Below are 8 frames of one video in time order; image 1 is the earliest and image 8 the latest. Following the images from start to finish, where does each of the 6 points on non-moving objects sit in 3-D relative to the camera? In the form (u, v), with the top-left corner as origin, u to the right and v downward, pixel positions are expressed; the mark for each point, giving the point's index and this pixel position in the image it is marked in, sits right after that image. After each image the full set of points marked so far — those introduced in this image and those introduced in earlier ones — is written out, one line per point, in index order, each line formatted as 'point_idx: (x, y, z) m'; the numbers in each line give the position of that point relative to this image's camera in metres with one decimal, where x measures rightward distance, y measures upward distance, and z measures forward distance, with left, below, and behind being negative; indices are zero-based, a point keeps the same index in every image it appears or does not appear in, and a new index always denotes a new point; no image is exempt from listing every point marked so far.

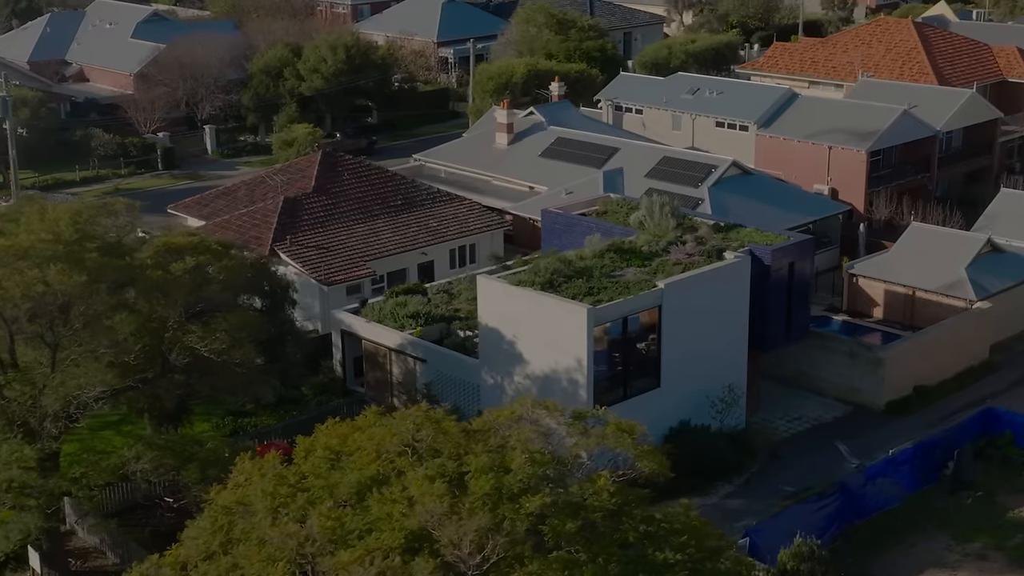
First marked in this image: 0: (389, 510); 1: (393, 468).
0: (-1.4, -2.6, +14.2) m
1: (-1.5, -2.3, +15.4) m
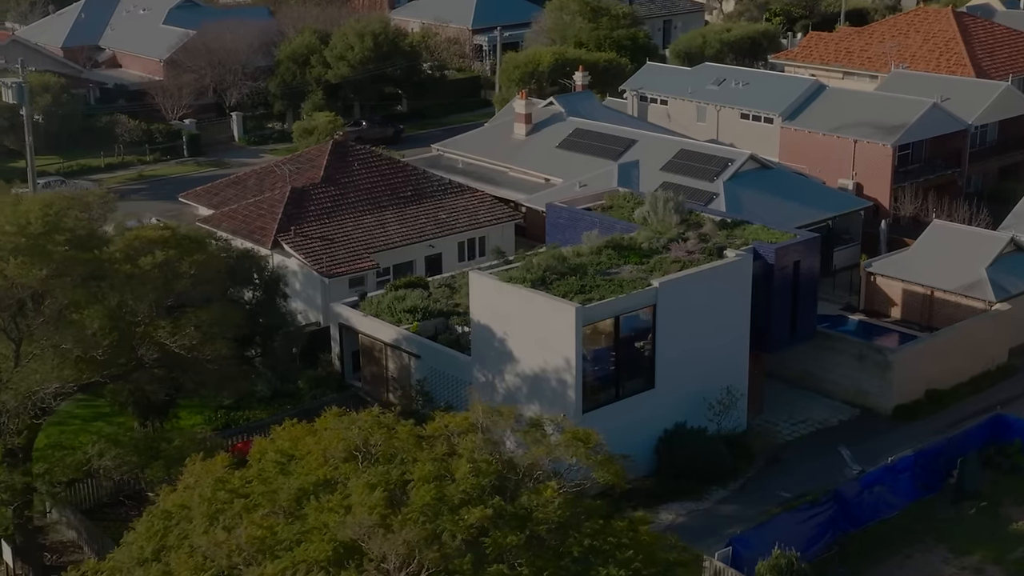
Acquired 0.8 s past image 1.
0: (-2.1, -2.6, +13.8) m
1: (-2.2, -2.3, +14.9) m
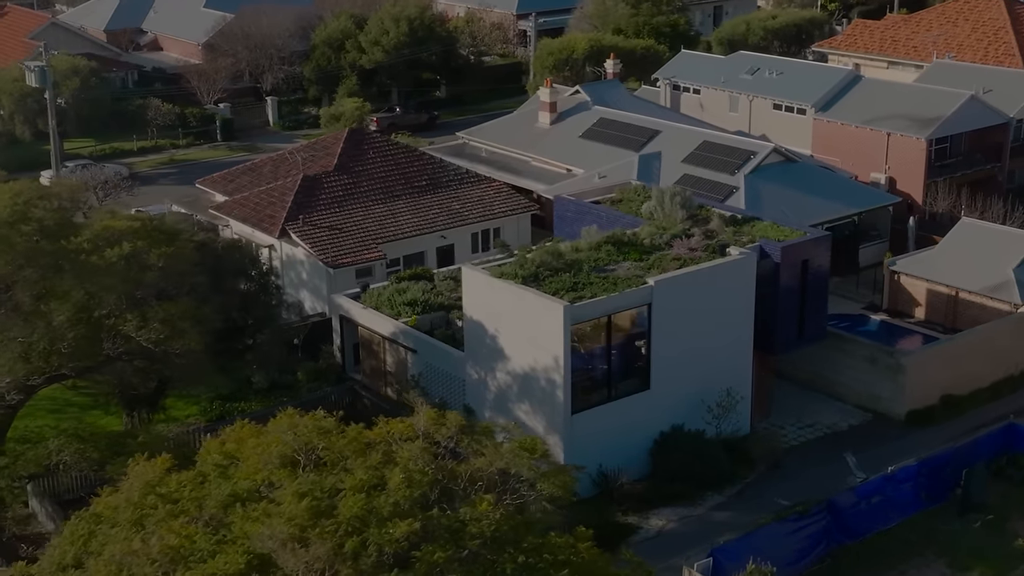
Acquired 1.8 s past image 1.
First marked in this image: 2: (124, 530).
0: (-2.9, -2.6, +13.3) m
1: (-2.9, -2.3, +14.4) m
2: (-4.4, -2.7, +13.8) m
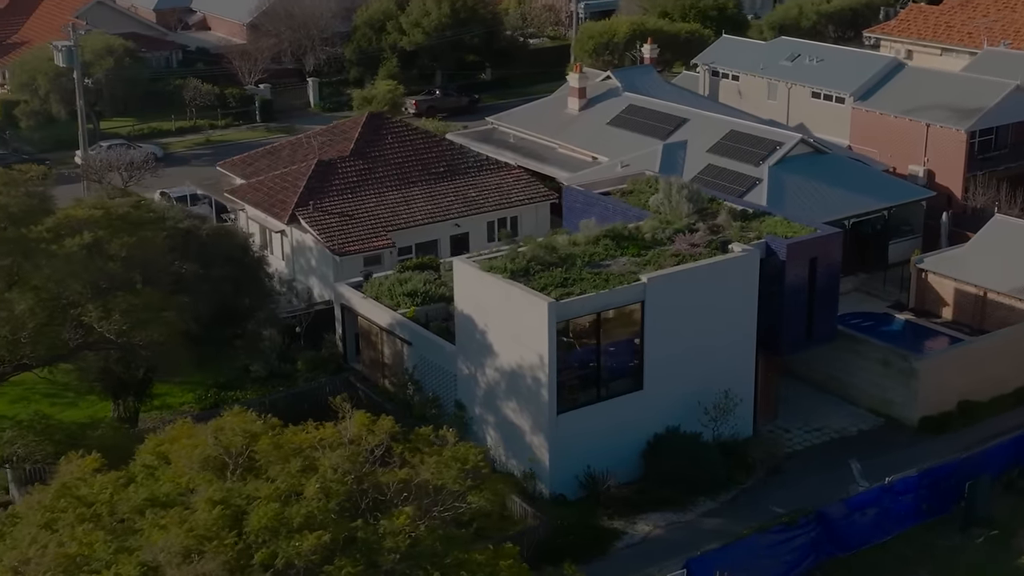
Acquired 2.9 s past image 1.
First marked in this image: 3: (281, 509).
0: (-3.9, -2.6, +12.8) m
1: (-3.8, -2.3, +14.0) m
2: (-5.3, -2.7, +13.4) m
3: (-2.5, -2.4, +13.0) m
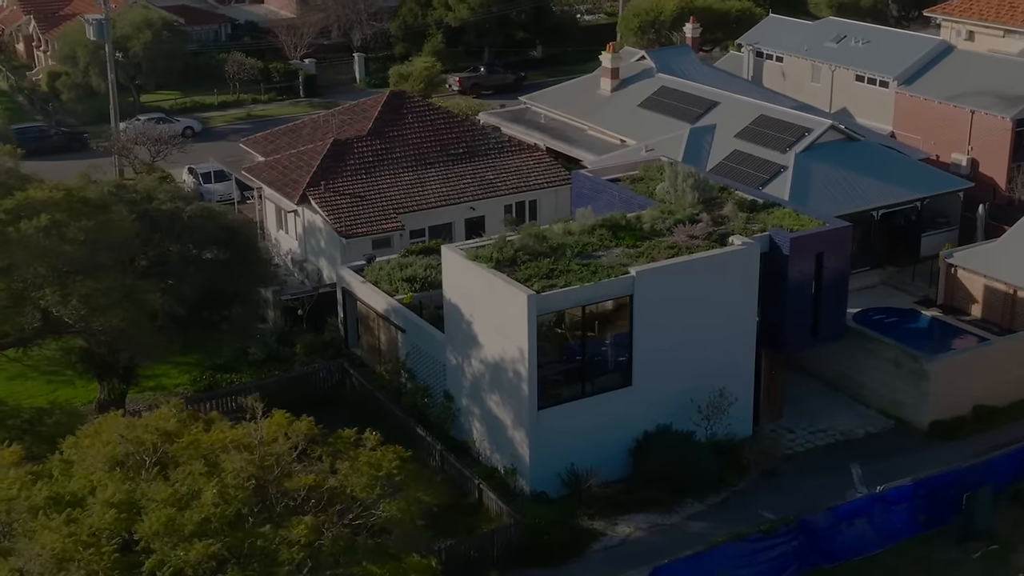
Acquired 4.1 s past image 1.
0: (-4.9, -2.6, +12.5) m
1: (-4.7, -2.2, +13.6) m
2: (-6.3, -2.6, +13.1) m
3: (-3.5, -2.3, +12.6) m
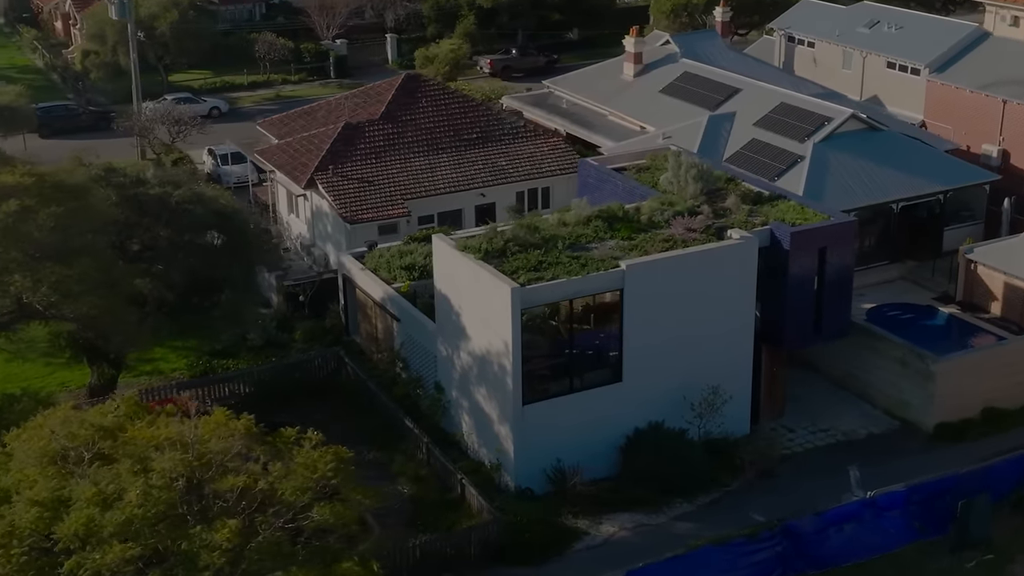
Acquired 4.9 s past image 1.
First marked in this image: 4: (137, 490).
0: (-5.6, -2.5, +12.3) m
1: (-5.4, -2.1, +13.4) m
2: (-7.0, -2.5, +13.0) m
3: (-4.2, -2.3, +12.3) m
4: (-3.9, -2.1, +12.8) m
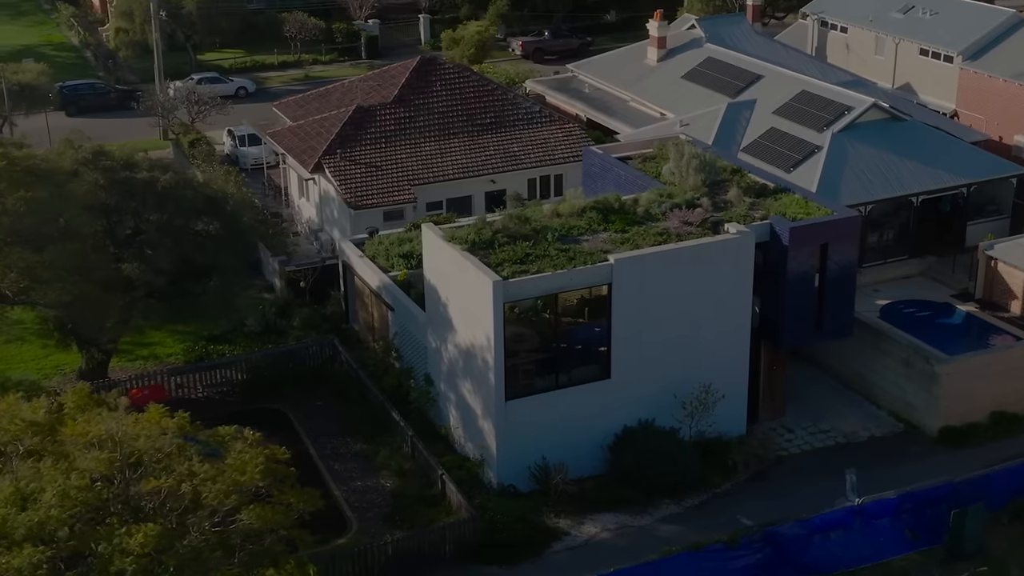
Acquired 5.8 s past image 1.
0: (-6.4, -2.5, +12.0) m
1: (-6.1, -2.0, +13.1) m
2: (-7.7, -2.4, +12.8) m
3: (-5.0, -2.3, +12.0) m
4: (-4.6, -2.1, +12.5) m
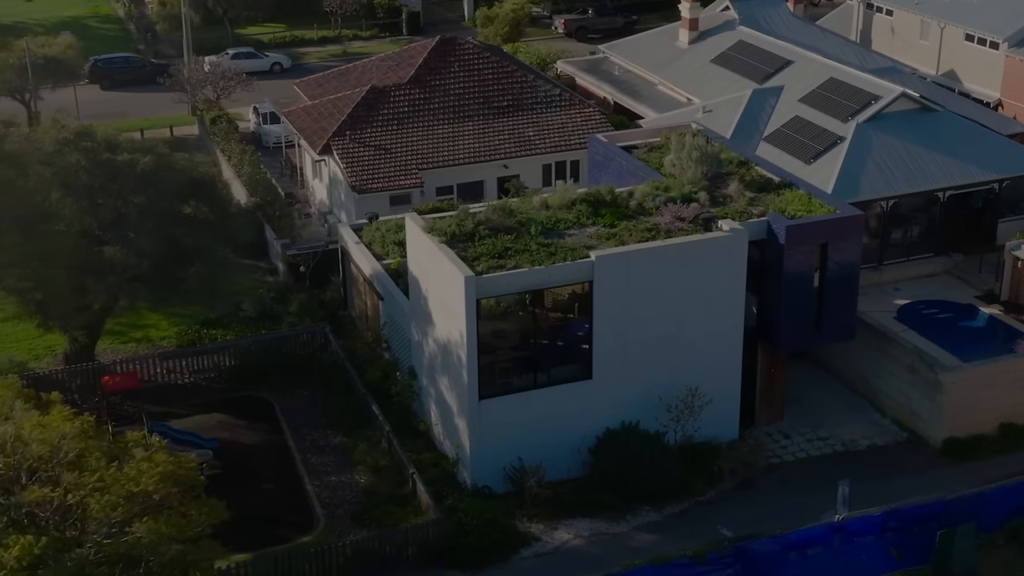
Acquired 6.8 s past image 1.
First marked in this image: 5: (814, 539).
0: (-7.4, -2.4, +11.7) m
1: (-7.1, -2.0, +12.8) m
2: (-8.7, -2.3, +12.6) m
3: (-6.0, -2.3, +11.6) m
4: (-5.6, -2.1, +12.1) m
5: (+4.8, -4.0, +19.3) m
